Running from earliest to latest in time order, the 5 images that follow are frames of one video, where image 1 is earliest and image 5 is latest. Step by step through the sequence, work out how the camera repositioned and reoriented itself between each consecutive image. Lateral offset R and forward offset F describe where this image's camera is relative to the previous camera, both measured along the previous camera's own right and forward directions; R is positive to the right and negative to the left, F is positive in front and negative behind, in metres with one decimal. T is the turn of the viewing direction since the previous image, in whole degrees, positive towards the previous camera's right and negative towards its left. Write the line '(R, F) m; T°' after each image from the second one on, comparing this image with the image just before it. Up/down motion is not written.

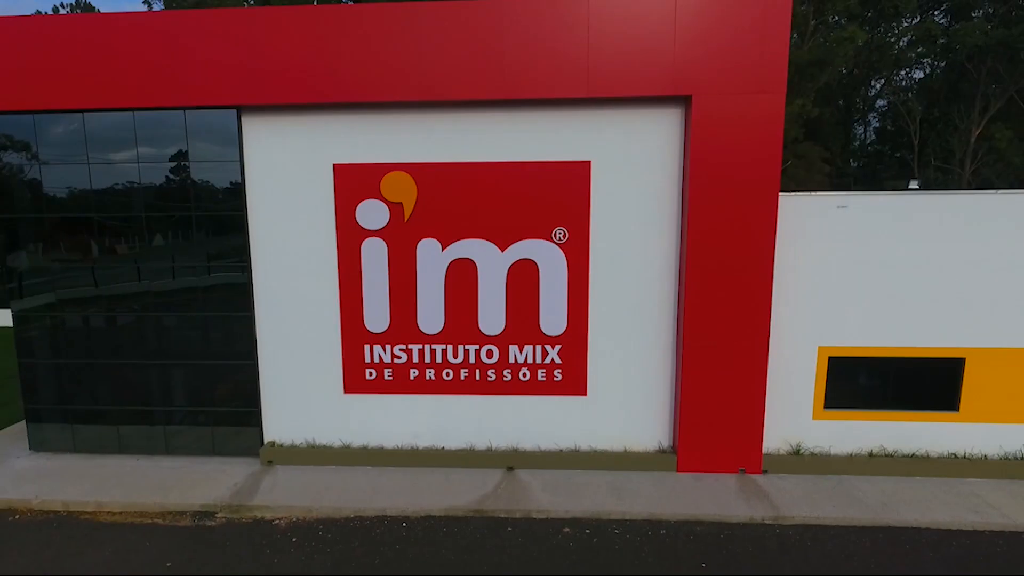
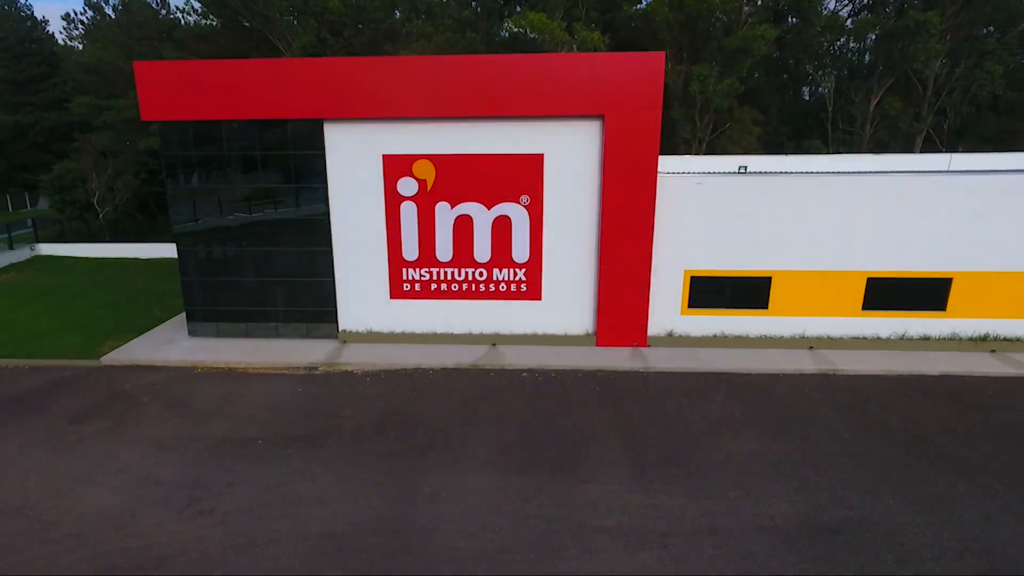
(+0.2, -3.1) m; 0°
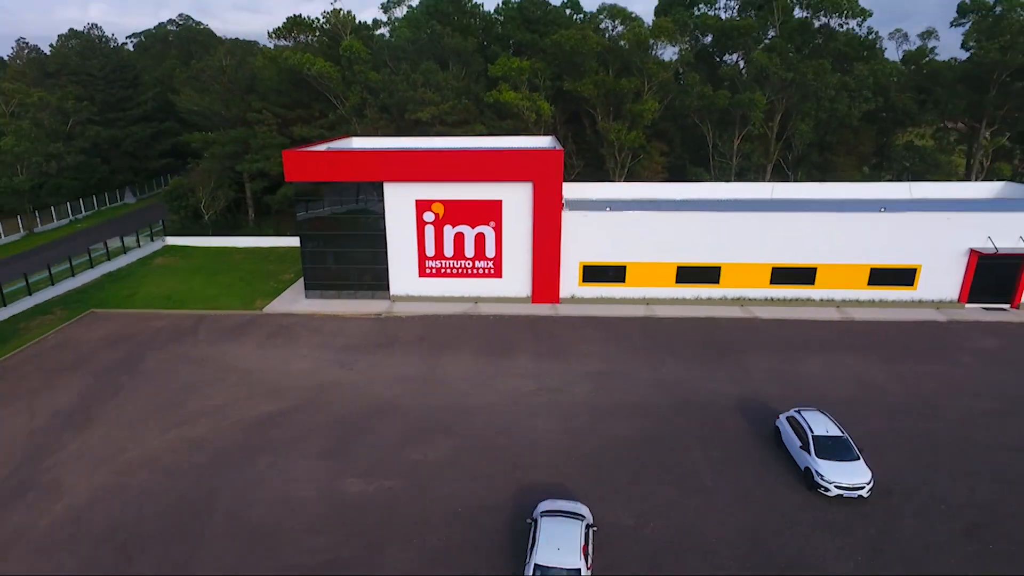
(+0.7, -6.7) m; 0°
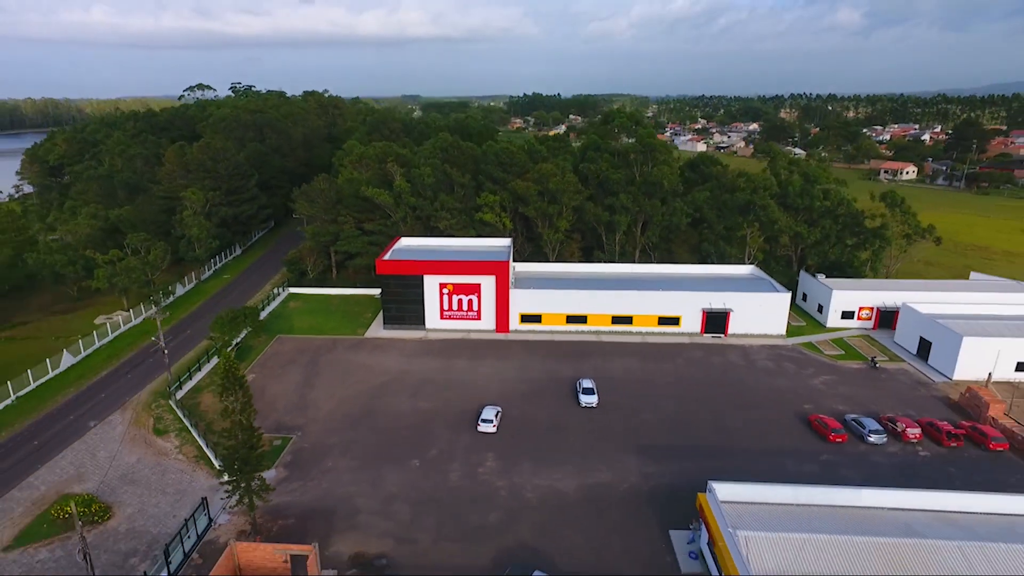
(+1.4, -15.2) m; 0°
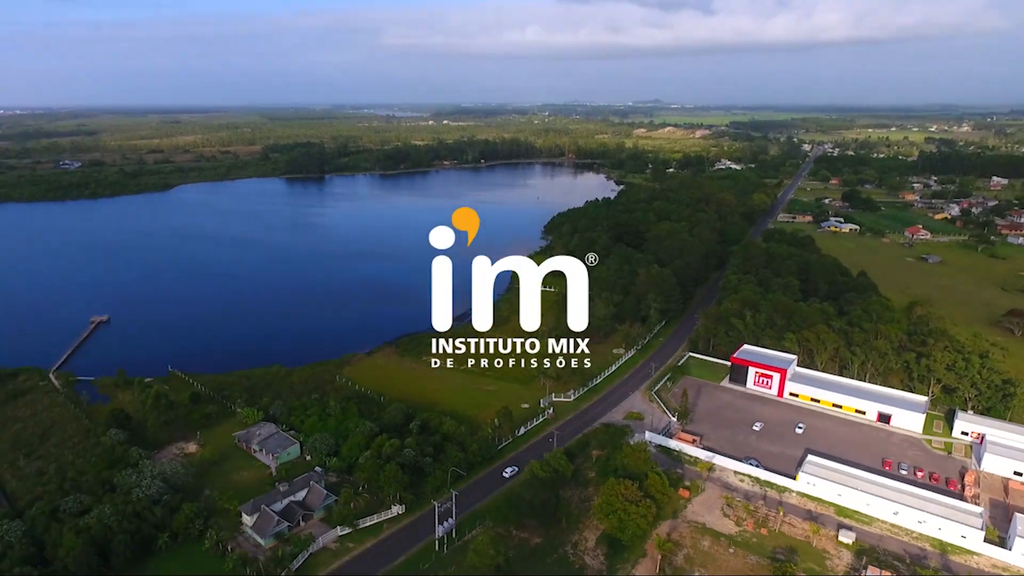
(+11.1, -46.2) m; -35°
